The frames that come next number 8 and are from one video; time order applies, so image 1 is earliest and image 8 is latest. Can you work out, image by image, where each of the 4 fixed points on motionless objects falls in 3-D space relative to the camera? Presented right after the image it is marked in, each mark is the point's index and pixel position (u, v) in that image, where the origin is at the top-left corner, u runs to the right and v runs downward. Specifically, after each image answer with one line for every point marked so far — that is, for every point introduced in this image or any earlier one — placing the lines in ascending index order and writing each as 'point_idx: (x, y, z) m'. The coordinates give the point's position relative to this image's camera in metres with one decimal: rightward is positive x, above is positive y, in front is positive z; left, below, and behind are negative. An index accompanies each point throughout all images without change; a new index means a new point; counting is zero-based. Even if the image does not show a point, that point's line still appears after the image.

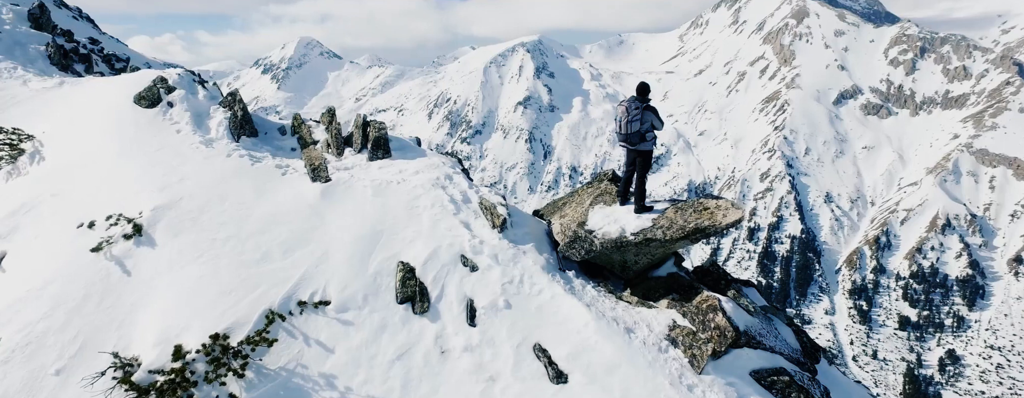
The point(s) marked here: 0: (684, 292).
0: (+3.5, -1.9, +11.1) m
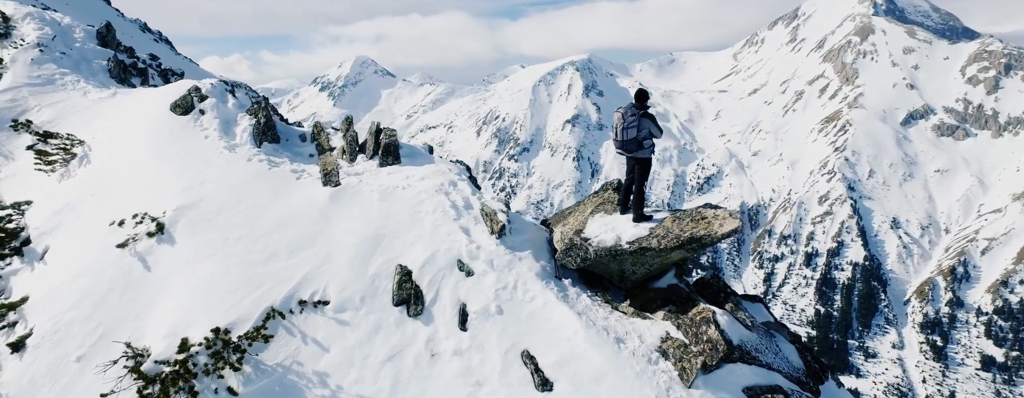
0: (+3.4, -2.1, +10.8) m
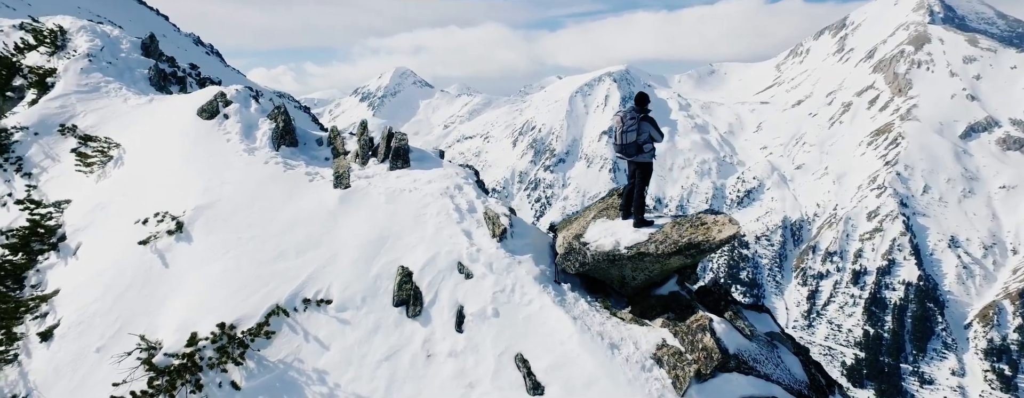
0: (+3.3, -2.2, +10.5) m
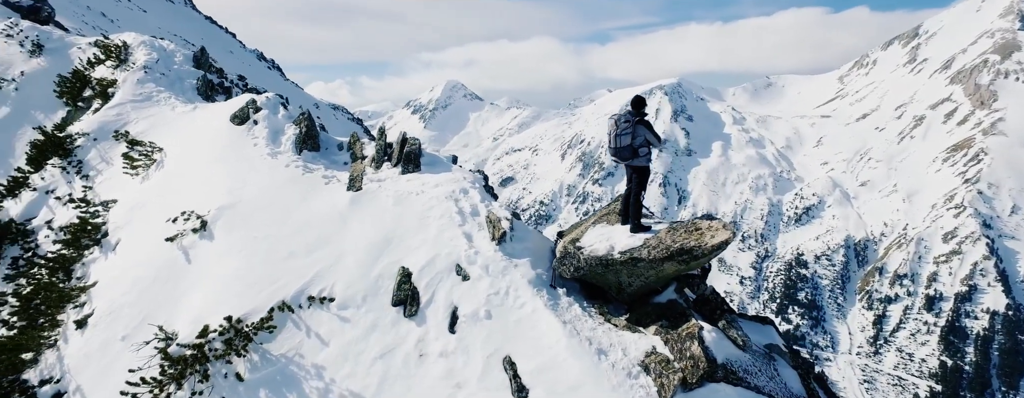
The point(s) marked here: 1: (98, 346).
0: (+3.1, -2.3, +10.2) m
1: (-10.2, -3.6, +13.3) m
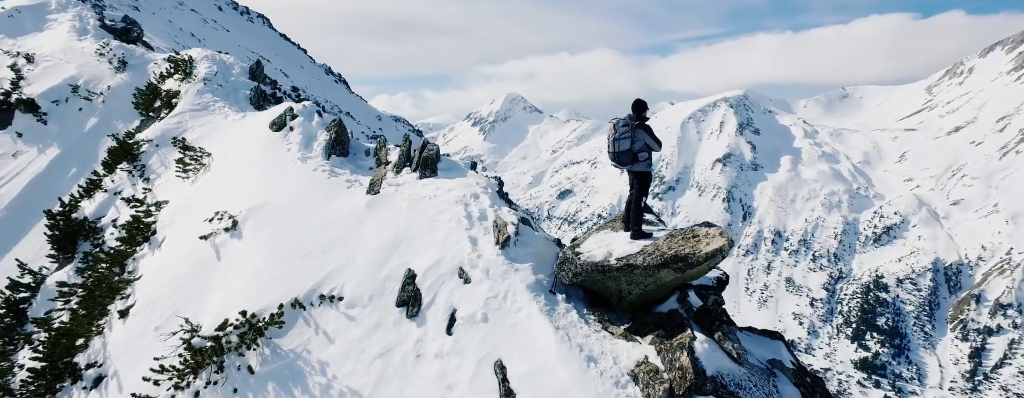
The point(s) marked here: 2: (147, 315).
0: (+3.0, -2.4, +9.9) m
1: (-10.0, -3.6, +14.2) m
2: (-9.9, -3.1, +14.6) m
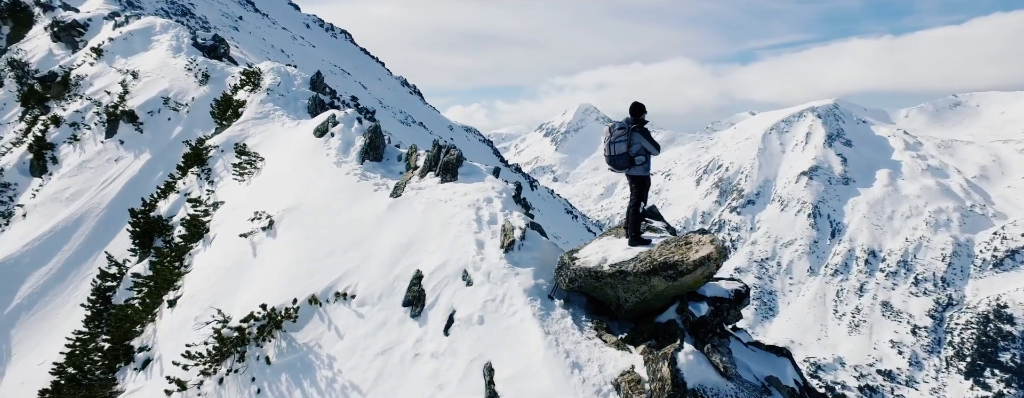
0: (+2.7, -2.5, +9.5) m
1: (-9.6, -3.6, +15.4) m
2: (-9.5, -3.1, +15.8) m
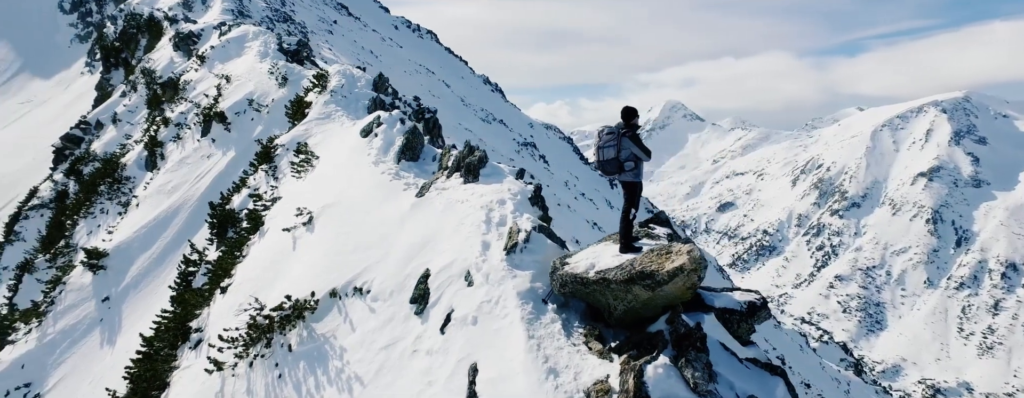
0: (+2.4, -2.6, +9.2) m
1: (-9.0, -3.4, +16.8) m
2: (-8.8, -3.0, +17.2) m
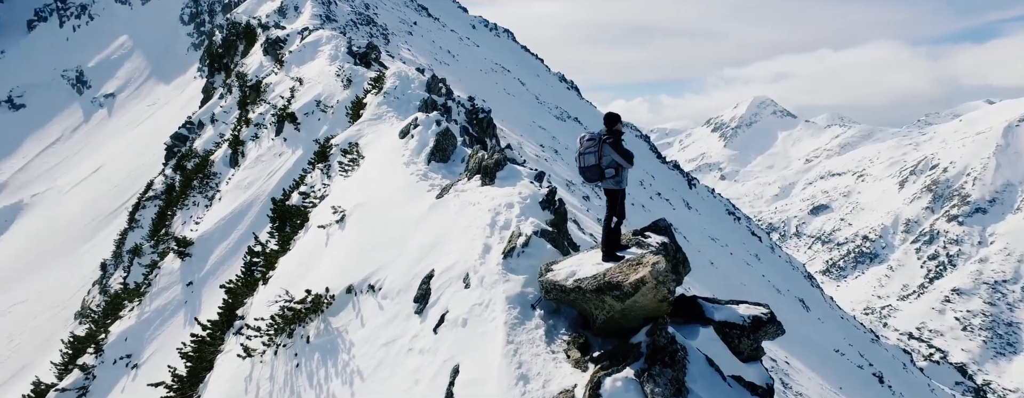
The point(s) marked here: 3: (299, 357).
0: (+1.9, -2.8, +9.0) m
1: (-8.4, -3.4, +18.1) m
2: (-8.2, -2.9, +18.4) m
3: (-5.6, -4.1, +14.0) m
